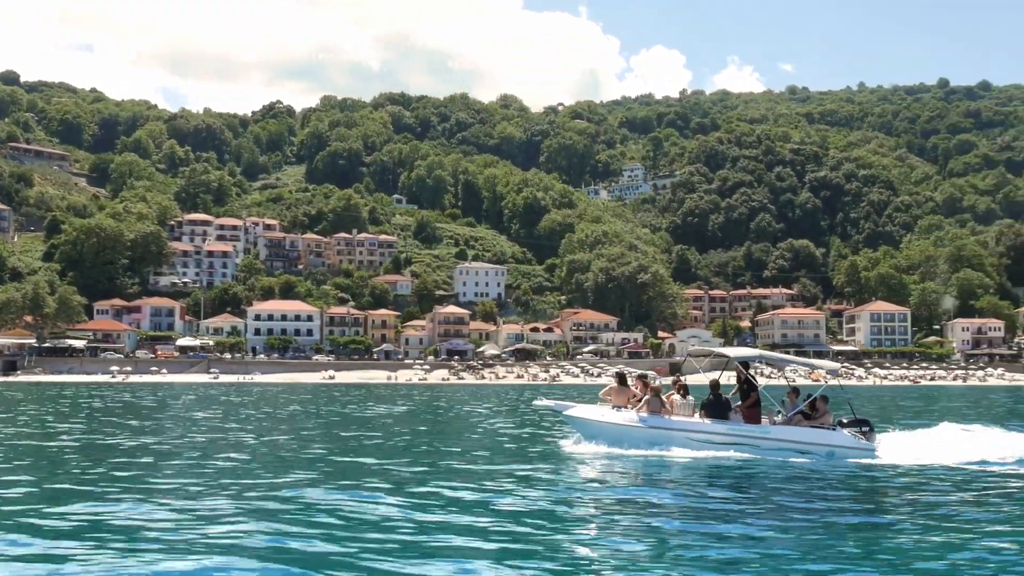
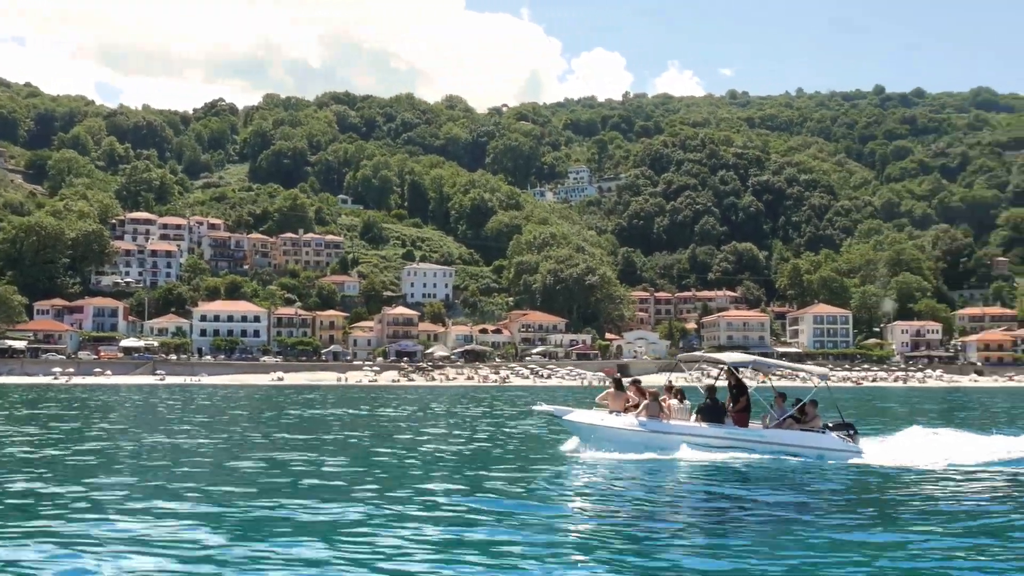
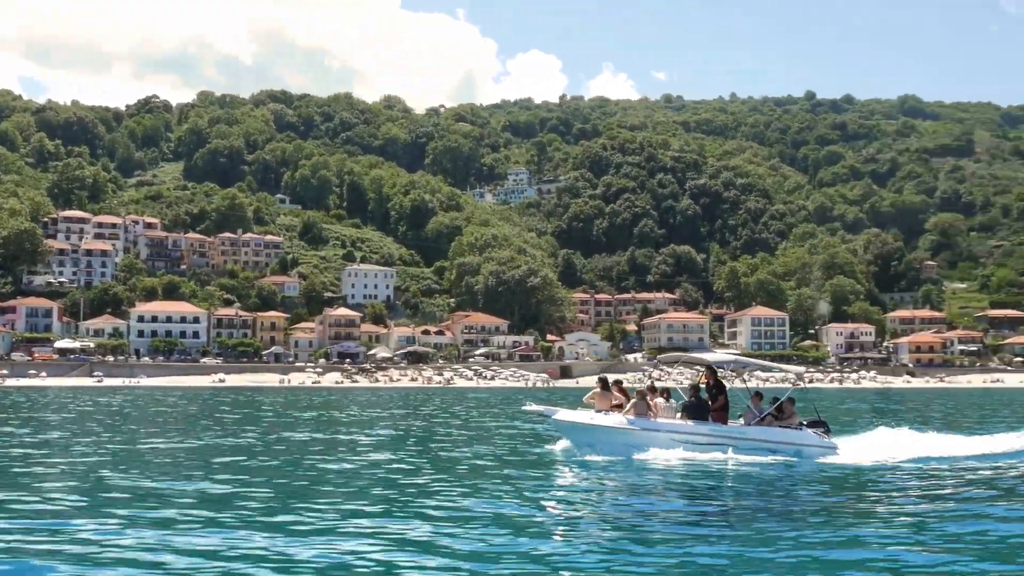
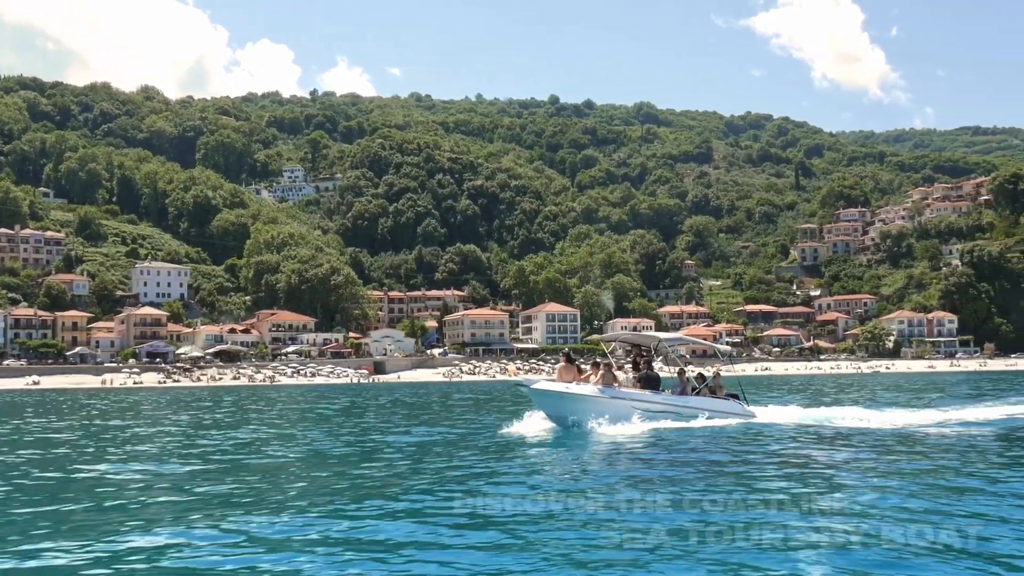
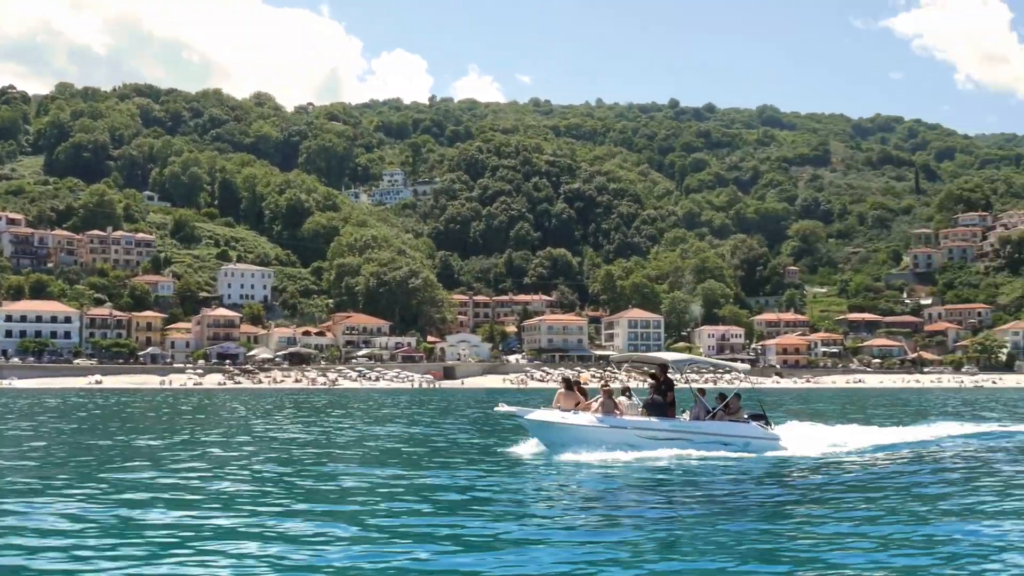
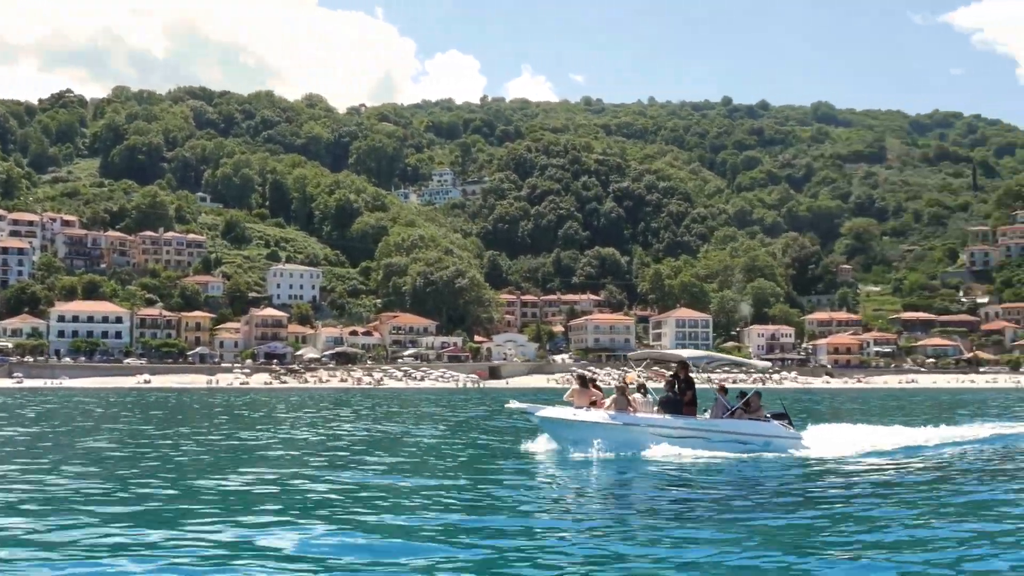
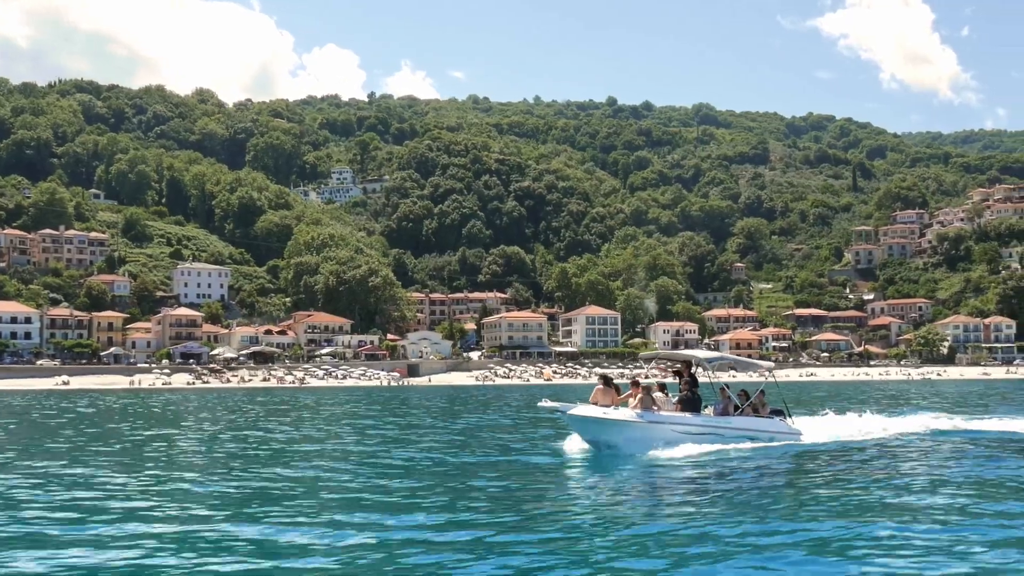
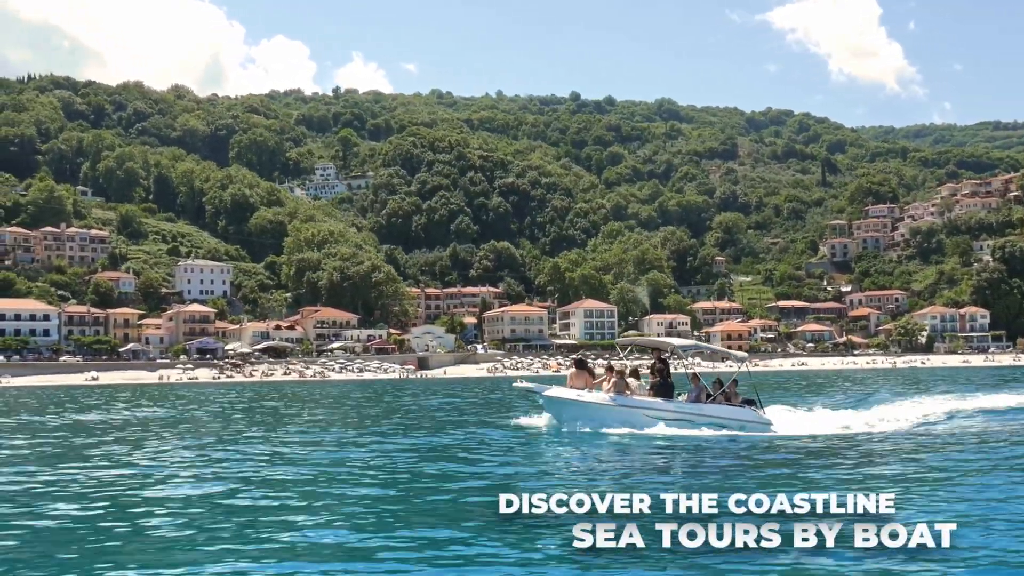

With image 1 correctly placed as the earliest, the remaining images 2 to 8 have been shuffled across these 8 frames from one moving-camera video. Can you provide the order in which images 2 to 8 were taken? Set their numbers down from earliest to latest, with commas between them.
2, 3, 6, 5, 7, 4, 8
